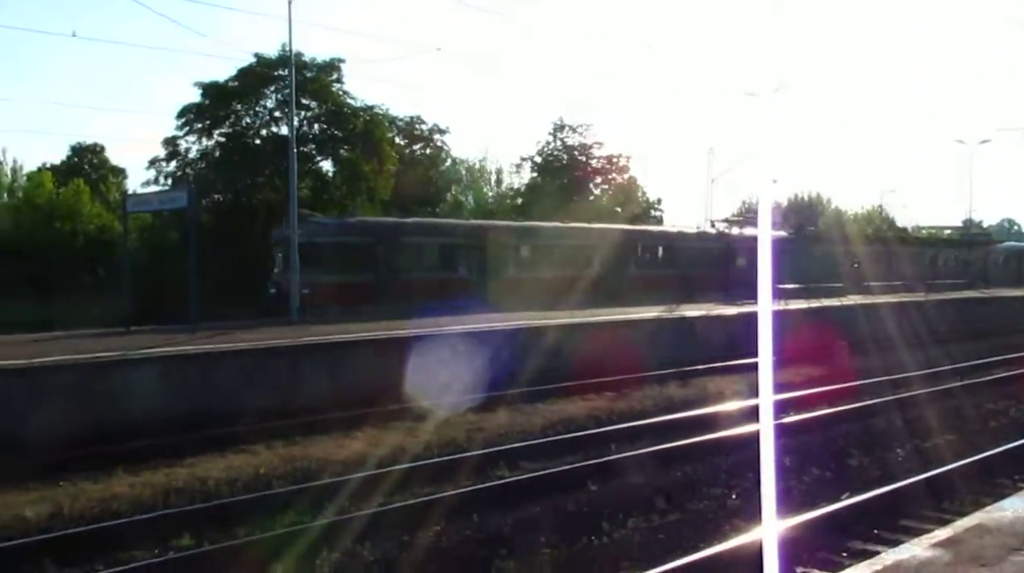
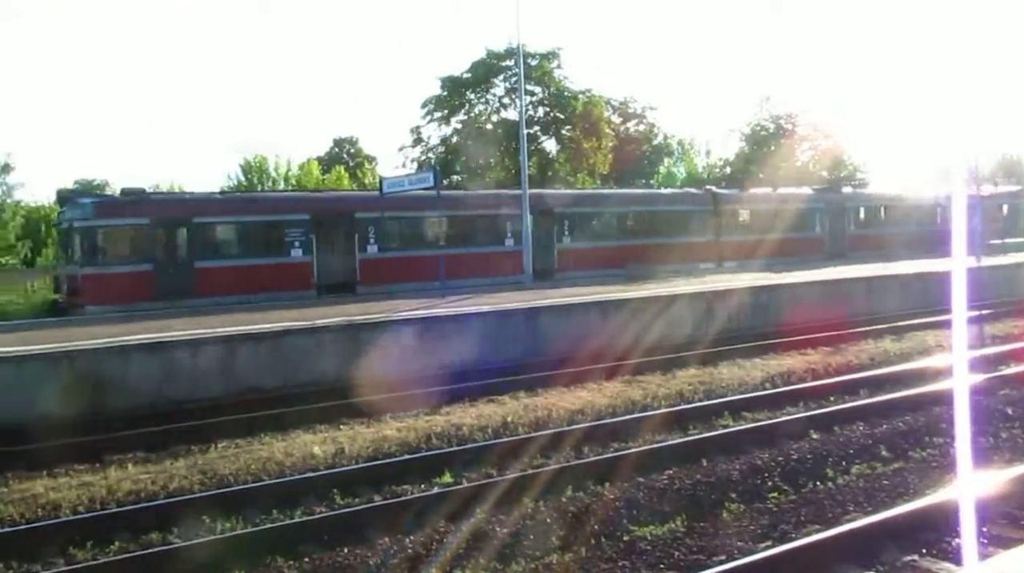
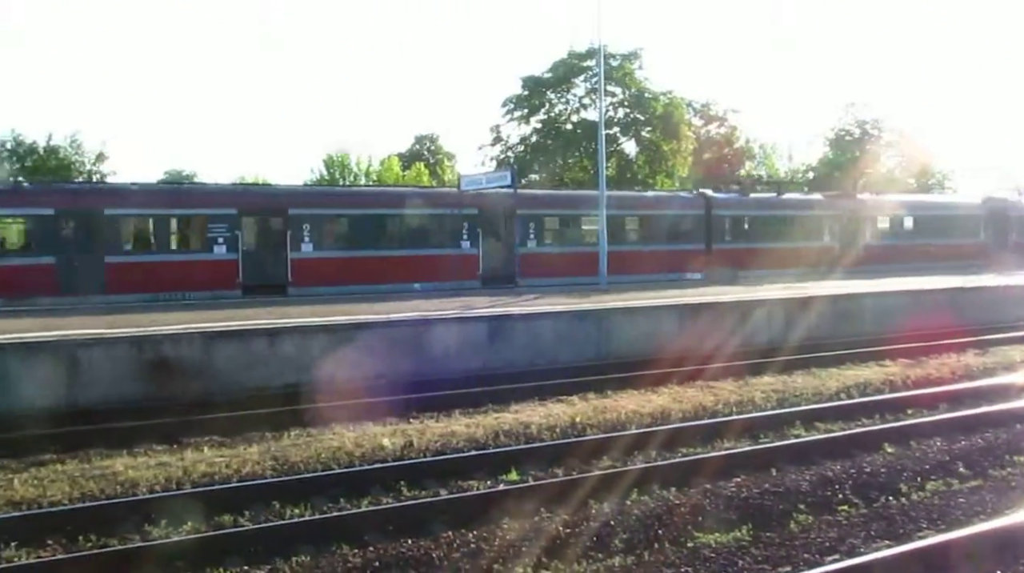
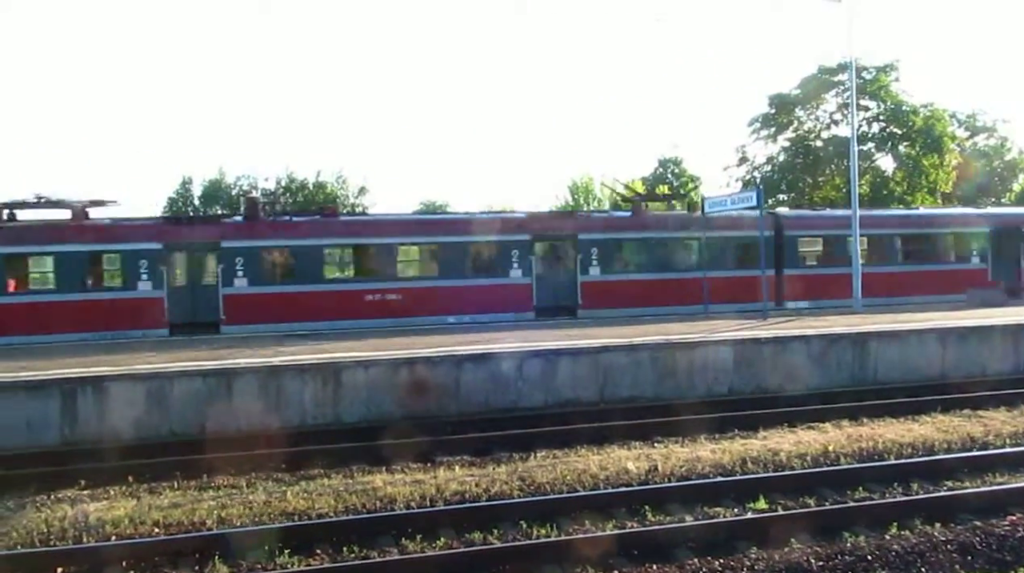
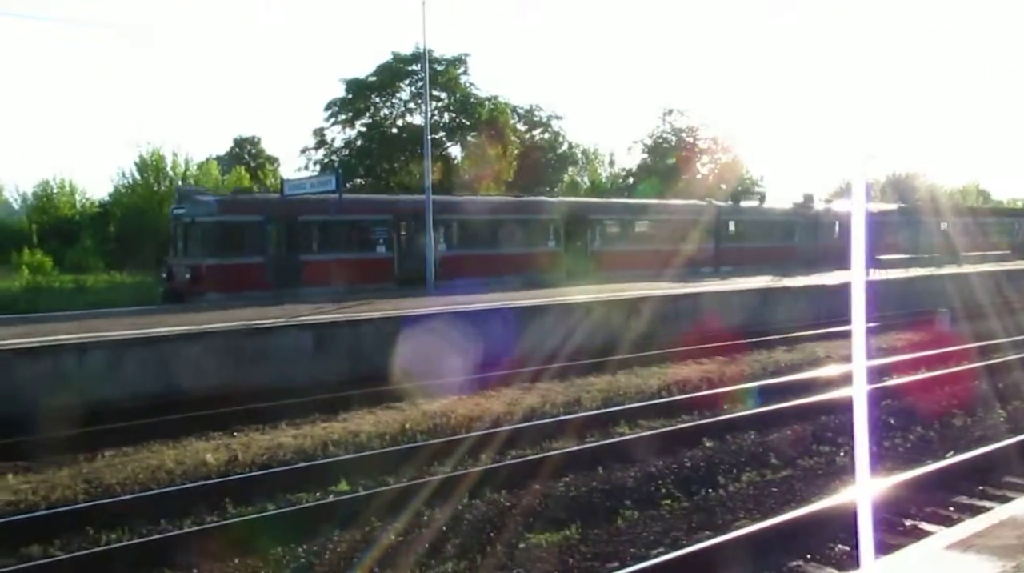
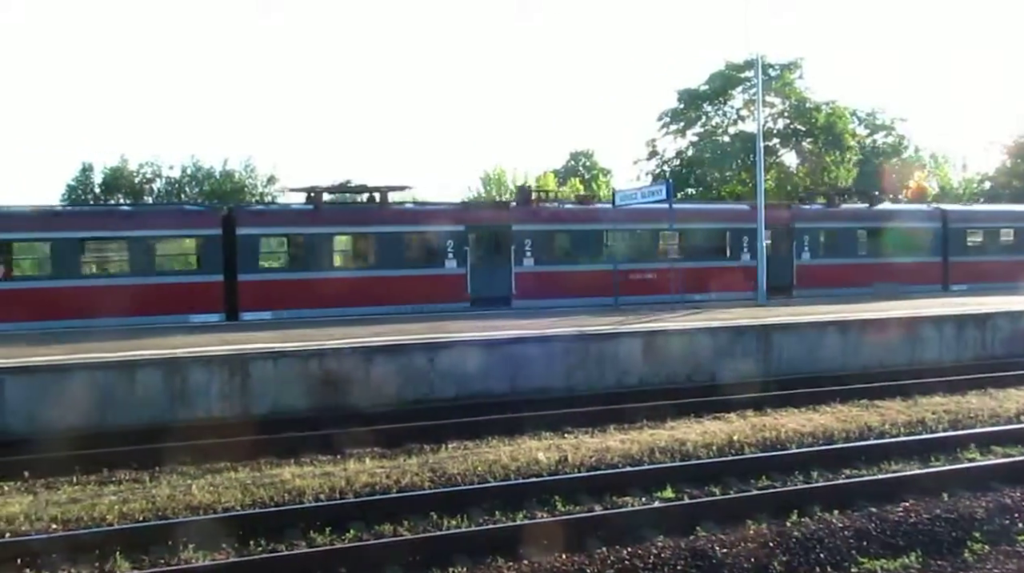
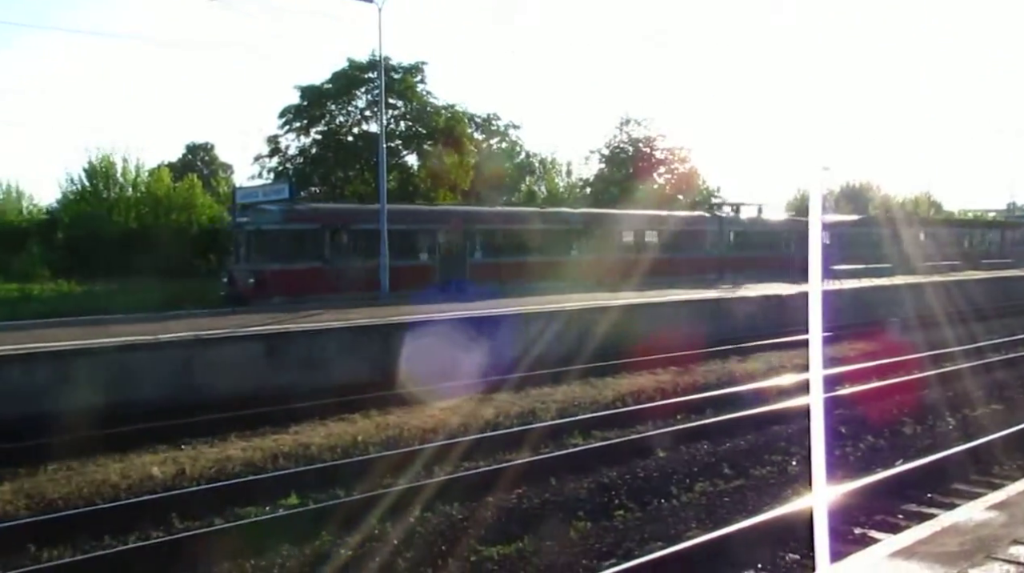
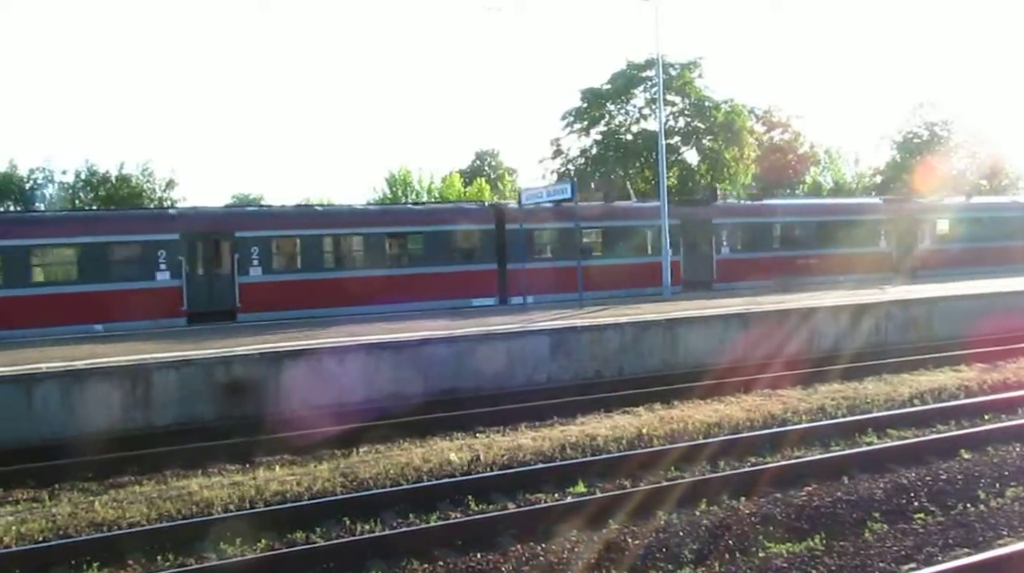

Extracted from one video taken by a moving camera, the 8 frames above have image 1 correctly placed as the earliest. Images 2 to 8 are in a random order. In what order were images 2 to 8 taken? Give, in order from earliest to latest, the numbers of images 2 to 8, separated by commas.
7, 5, 2, 3, 8, 6, 4
